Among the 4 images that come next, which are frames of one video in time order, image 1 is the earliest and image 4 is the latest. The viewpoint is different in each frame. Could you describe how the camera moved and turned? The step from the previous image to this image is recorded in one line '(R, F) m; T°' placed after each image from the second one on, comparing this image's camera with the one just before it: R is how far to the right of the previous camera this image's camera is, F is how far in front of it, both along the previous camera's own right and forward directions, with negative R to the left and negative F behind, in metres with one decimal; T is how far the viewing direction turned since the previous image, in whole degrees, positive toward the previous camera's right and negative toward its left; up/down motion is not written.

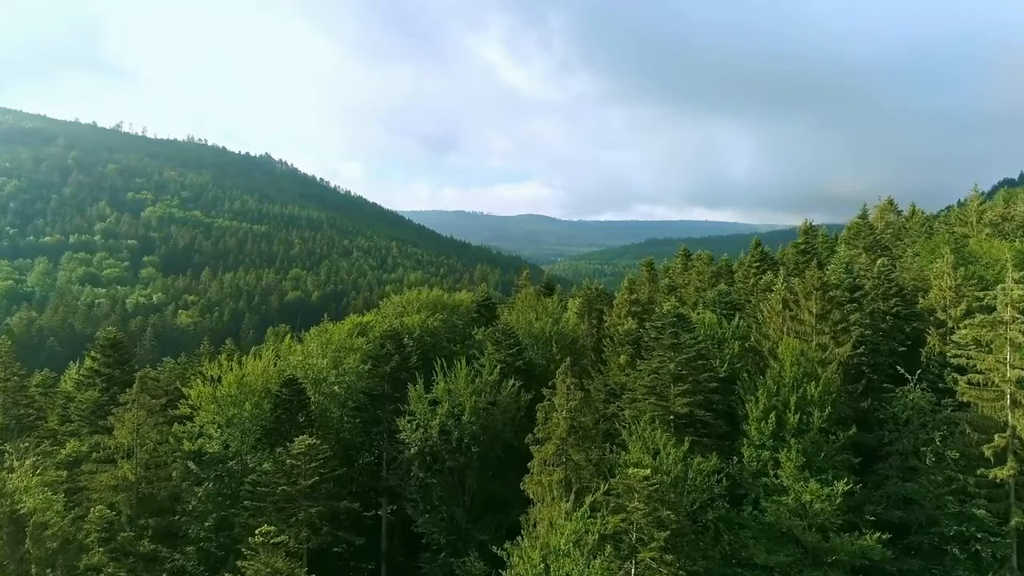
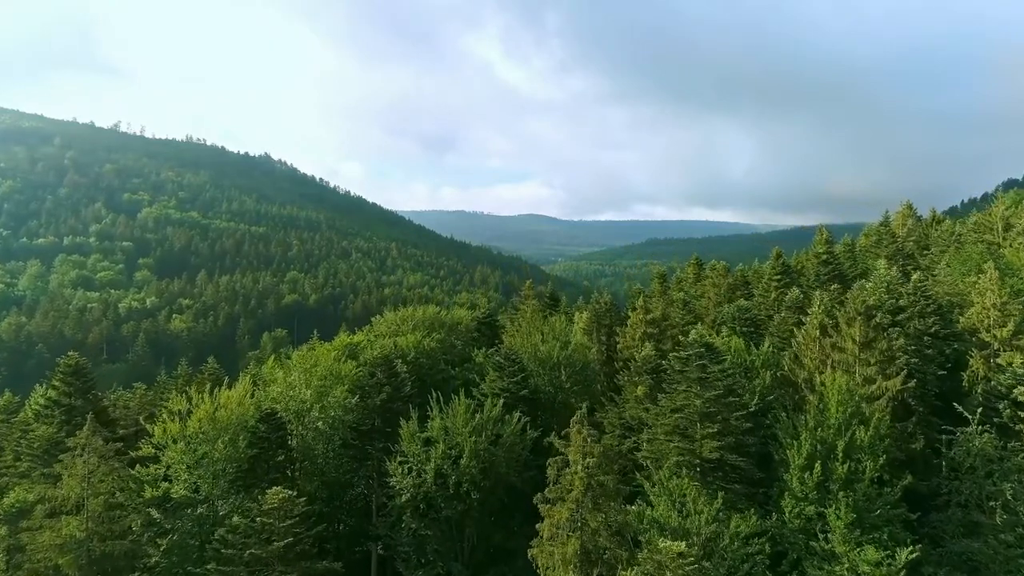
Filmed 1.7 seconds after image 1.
(-0.3, +4.5) m; 0°
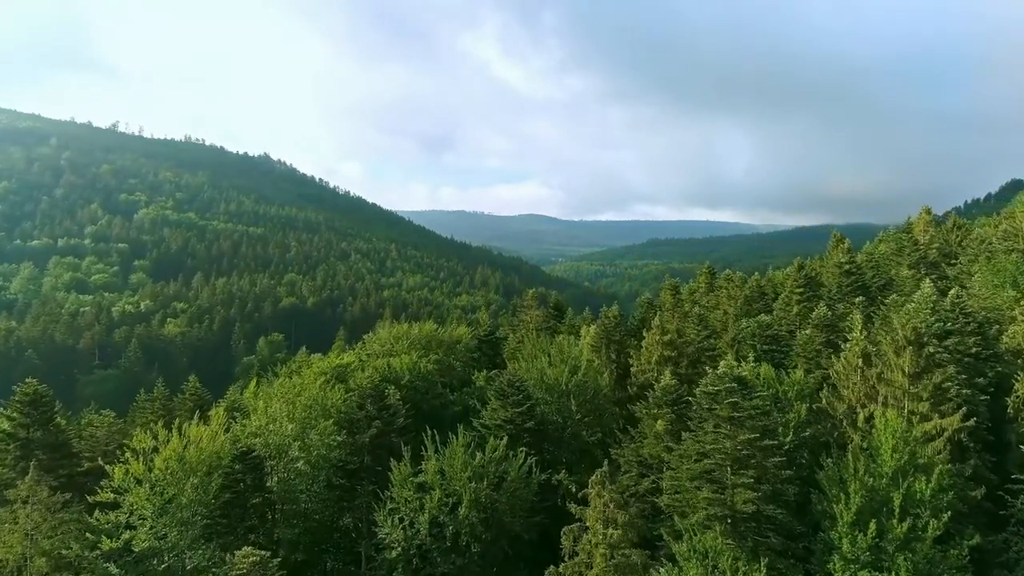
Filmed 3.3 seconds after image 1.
(-0.3, +4.1) m; 0°
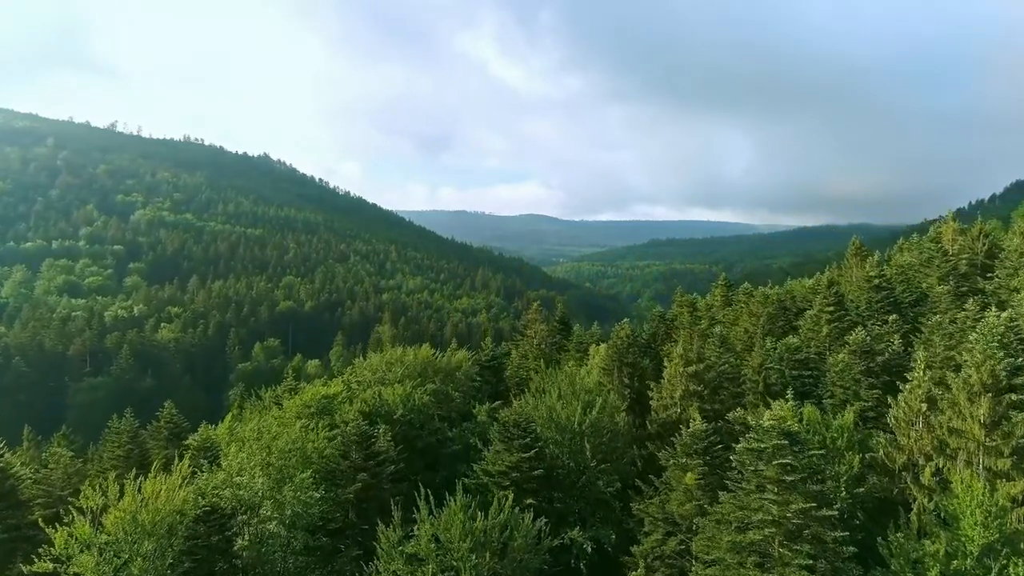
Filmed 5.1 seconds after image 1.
(-0.3, +4.7) m; 0°
